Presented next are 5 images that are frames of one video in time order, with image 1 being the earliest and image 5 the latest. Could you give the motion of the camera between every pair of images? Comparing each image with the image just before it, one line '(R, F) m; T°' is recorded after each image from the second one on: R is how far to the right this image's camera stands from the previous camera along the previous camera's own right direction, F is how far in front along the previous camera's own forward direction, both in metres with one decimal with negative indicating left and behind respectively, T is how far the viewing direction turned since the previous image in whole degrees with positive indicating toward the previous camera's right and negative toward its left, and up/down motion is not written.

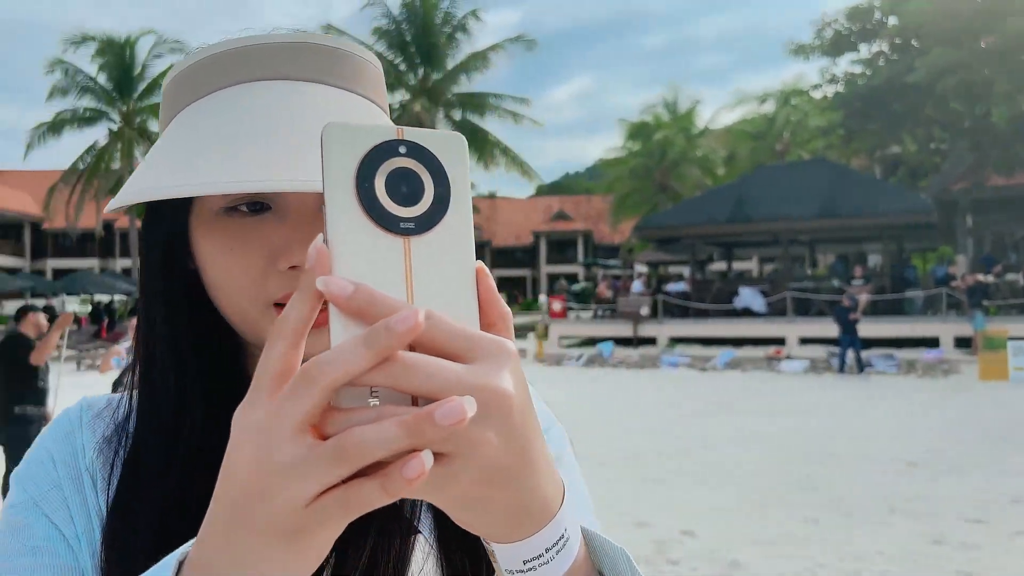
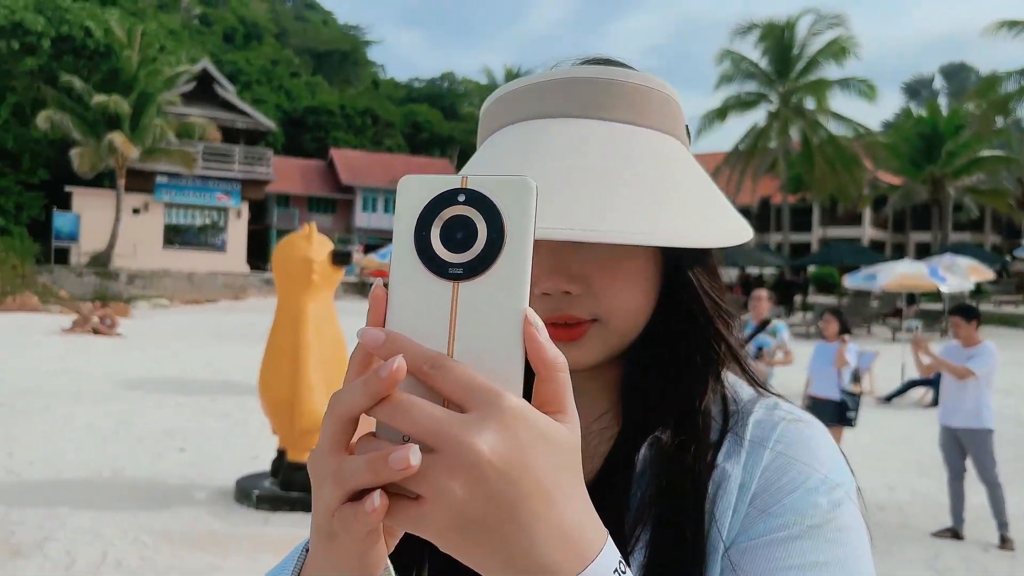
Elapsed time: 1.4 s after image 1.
(+0.3, +0.1) m; -42°
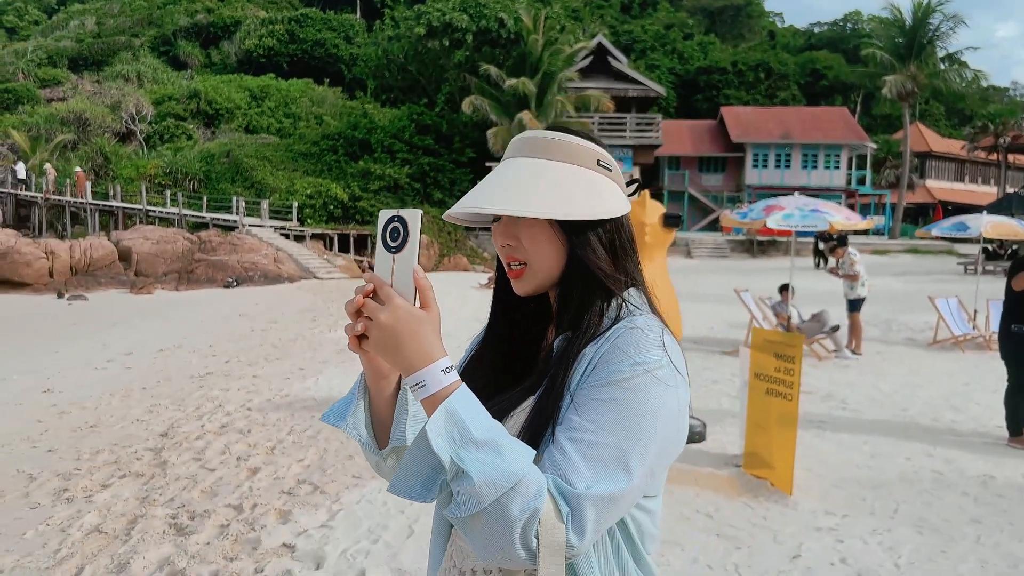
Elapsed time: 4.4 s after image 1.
(+0.6, -0.5) m; -27°
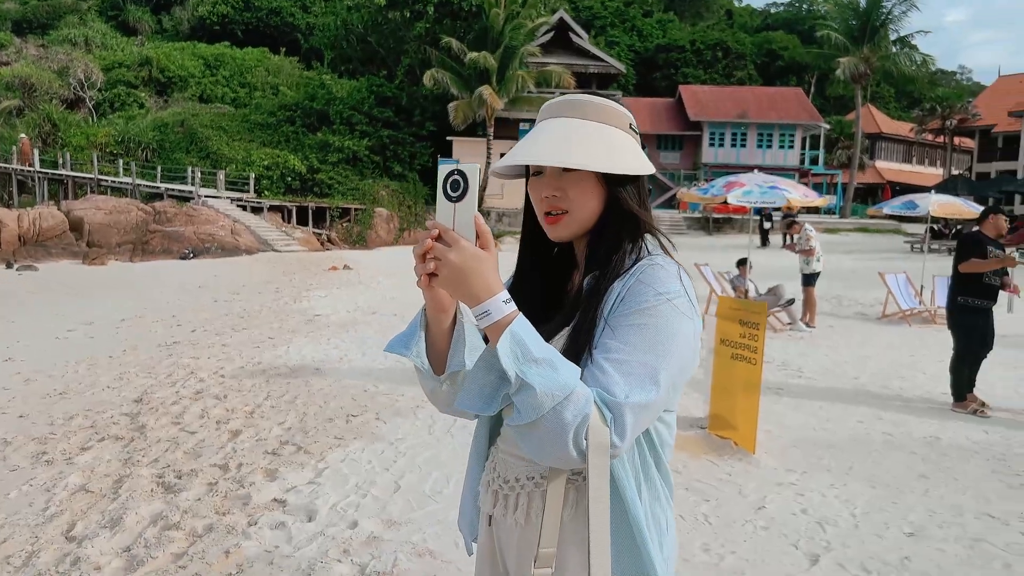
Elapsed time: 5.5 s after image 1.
(-0.2, -0.2) m; +3°
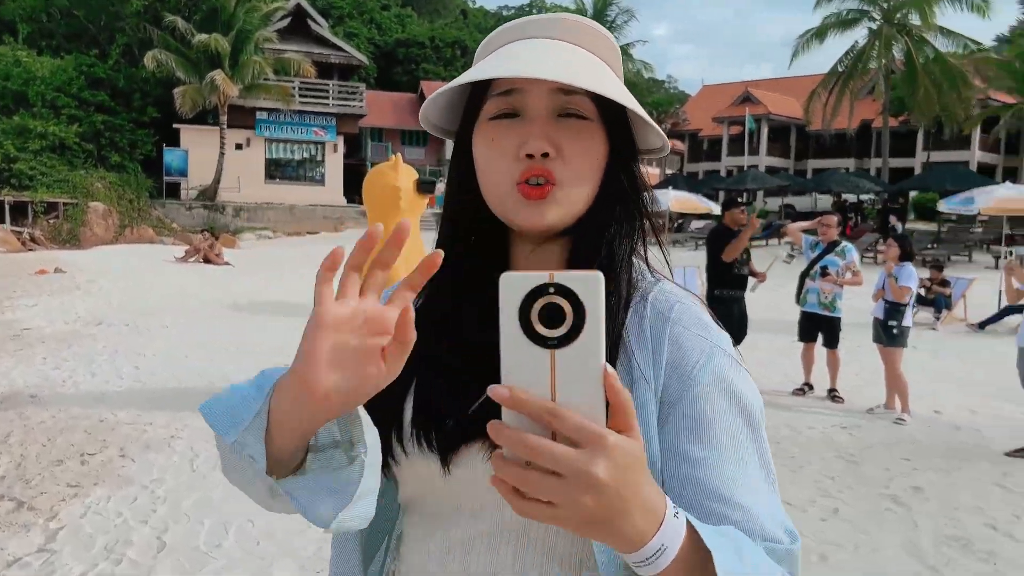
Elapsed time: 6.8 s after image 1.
(-0.2, +0.6) m; +17°
